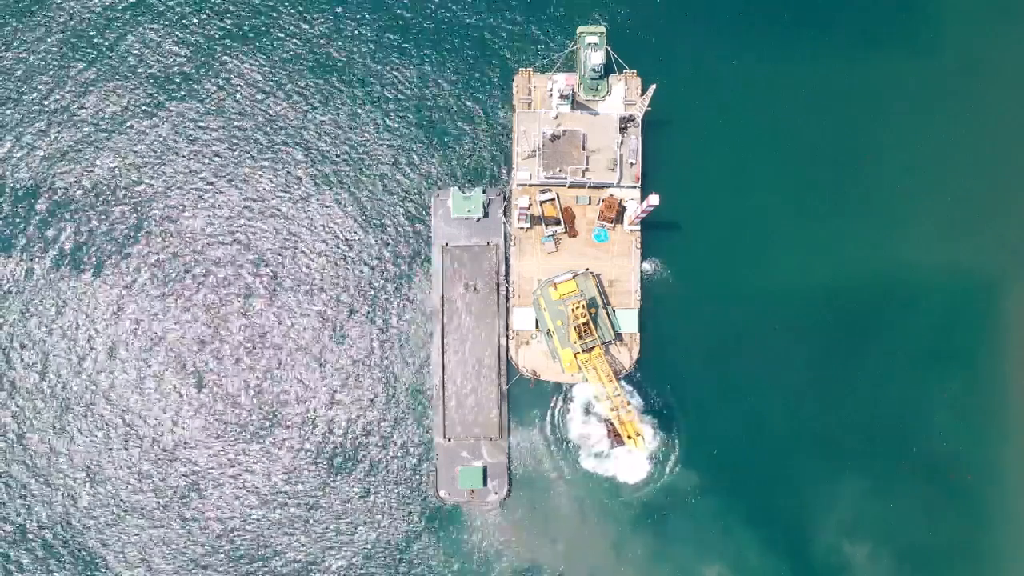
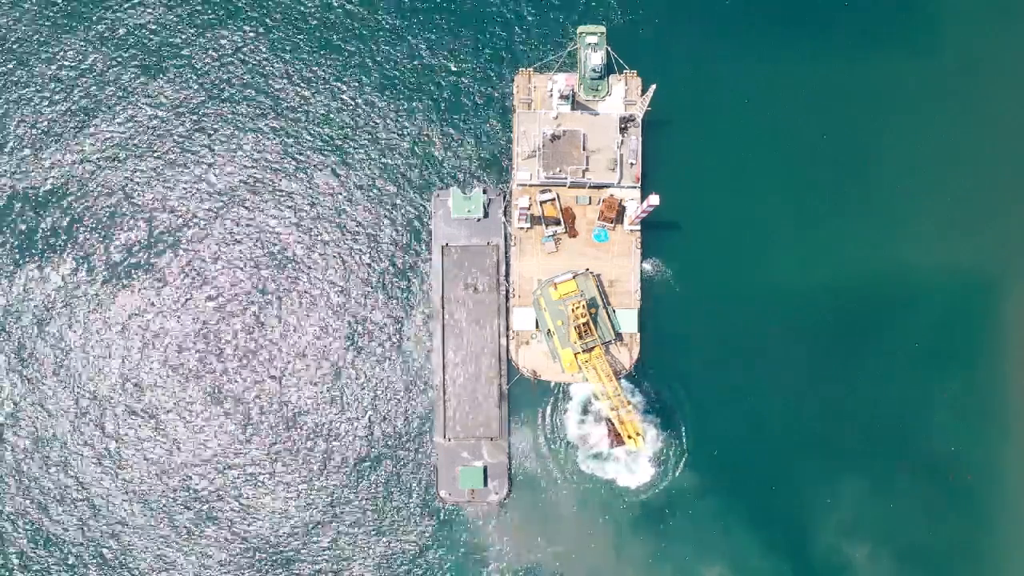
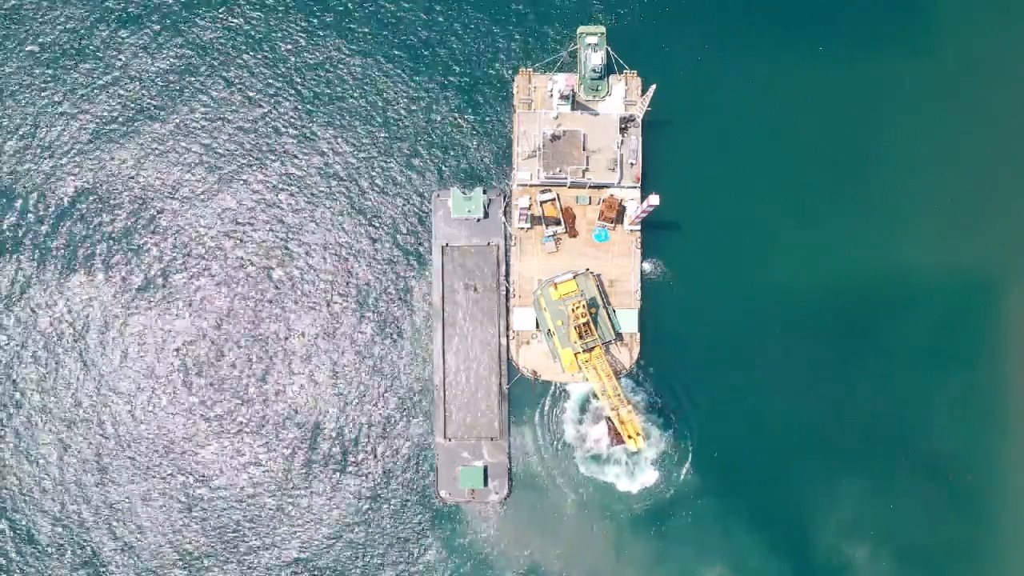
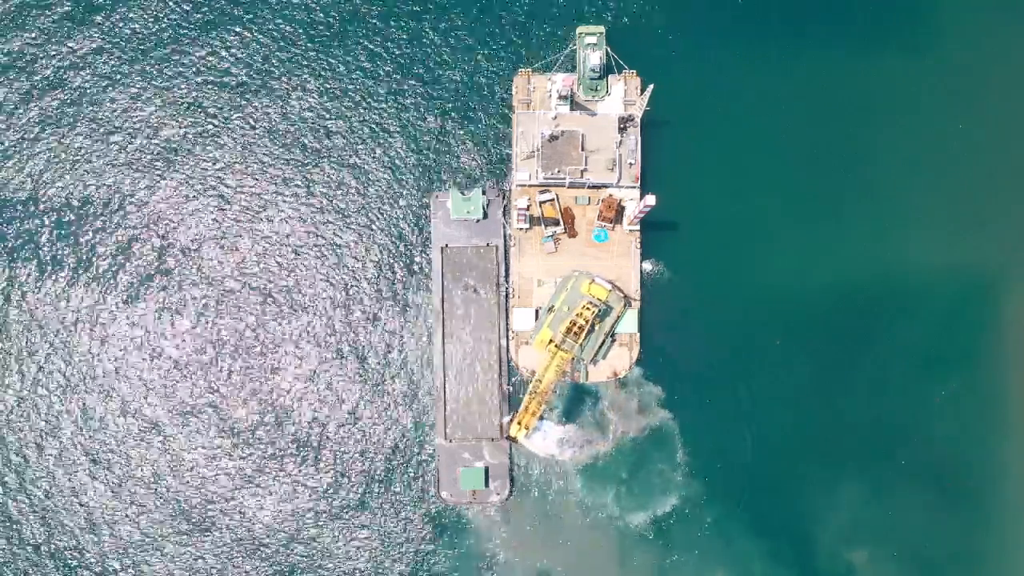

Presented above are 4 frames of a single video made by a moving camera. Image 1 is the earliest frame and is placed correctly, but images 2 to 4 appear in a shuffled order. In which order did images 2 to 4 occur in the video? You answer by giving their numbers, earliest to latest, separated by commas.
2, 3, 4
